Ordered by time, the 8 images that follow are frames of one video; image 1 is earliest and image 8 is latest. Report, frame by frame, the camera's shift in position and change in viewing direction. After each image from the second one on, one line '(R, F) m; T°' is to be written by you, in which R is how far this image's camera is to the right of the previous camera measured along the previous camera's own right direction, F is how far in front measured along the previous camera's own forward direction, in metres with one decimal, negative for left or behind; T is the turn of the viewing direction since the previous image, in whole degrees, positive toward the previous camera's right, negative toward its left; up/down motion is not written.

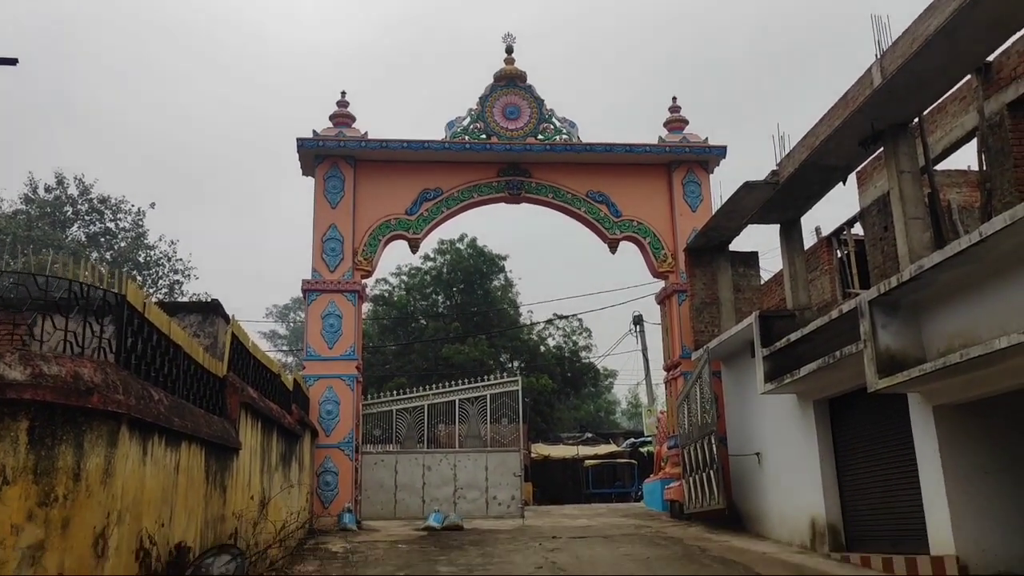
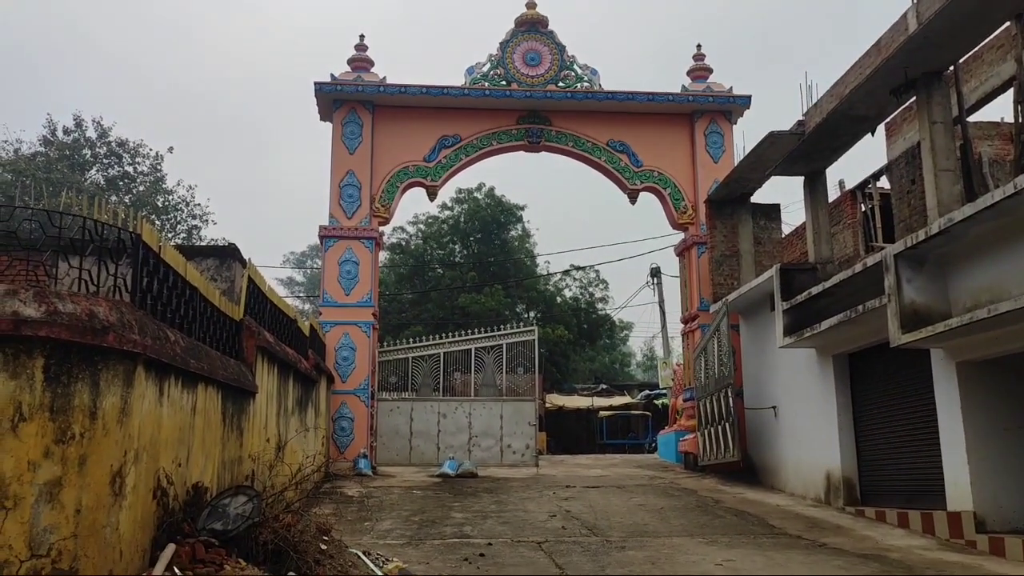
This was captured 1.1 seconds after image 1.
(0.0, +0.1) m; -1°
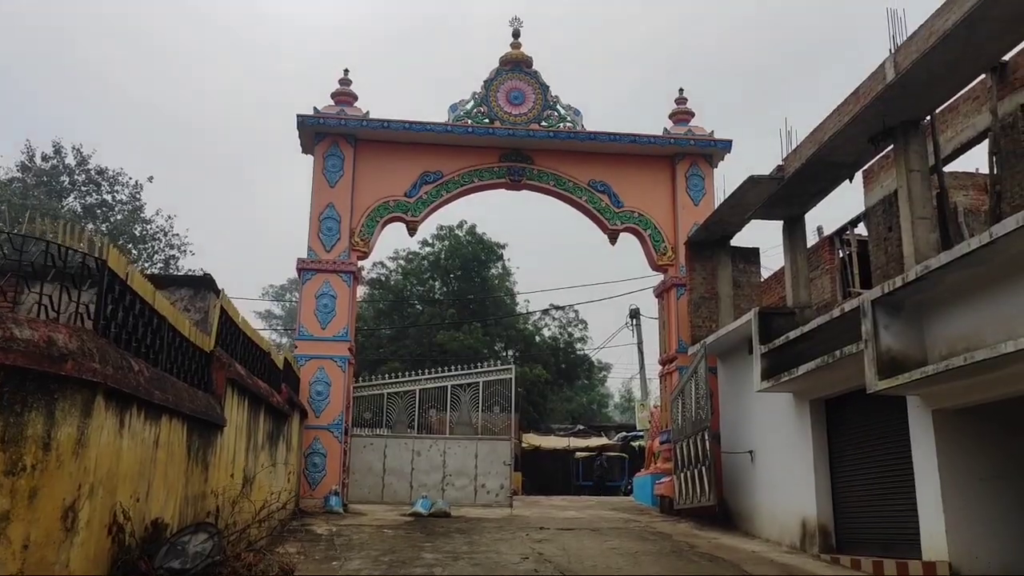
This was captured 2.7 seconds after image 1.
(0.0, +0.1) m; +1°
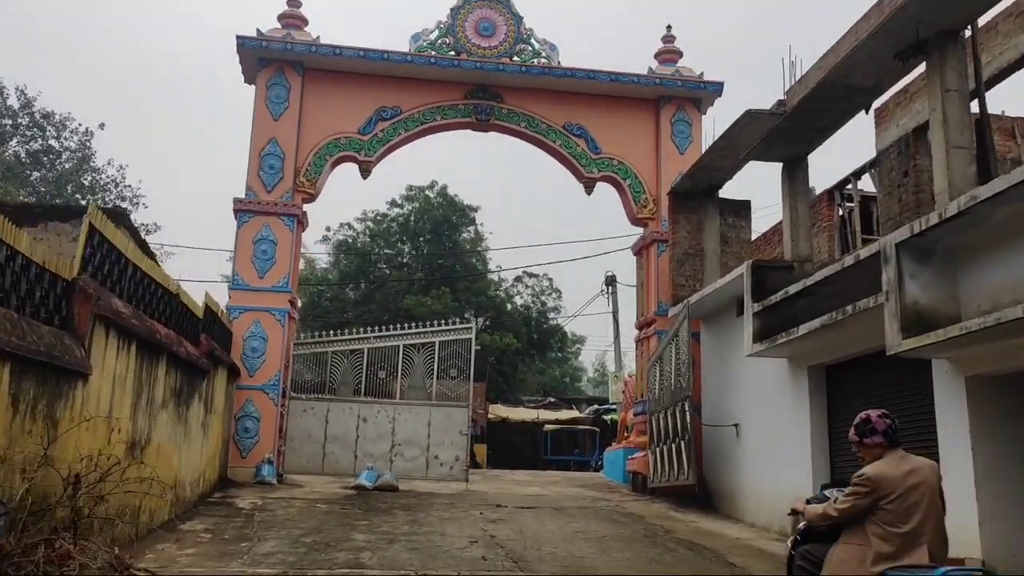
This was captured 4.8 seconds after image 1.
(+0.2, +1.3) m; +2°
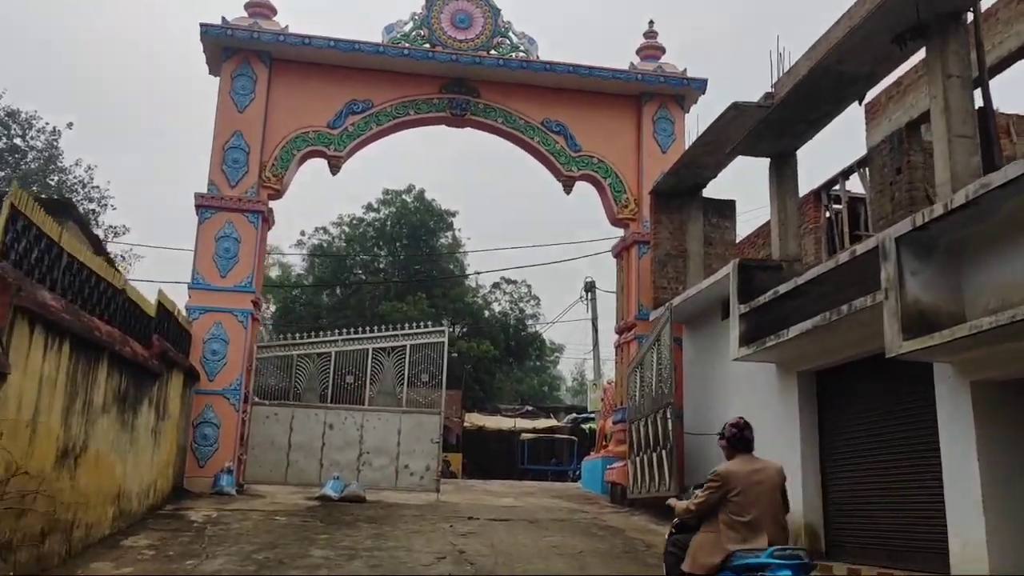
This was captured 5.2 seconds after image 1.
(+0.1, +0.5) m; +1°
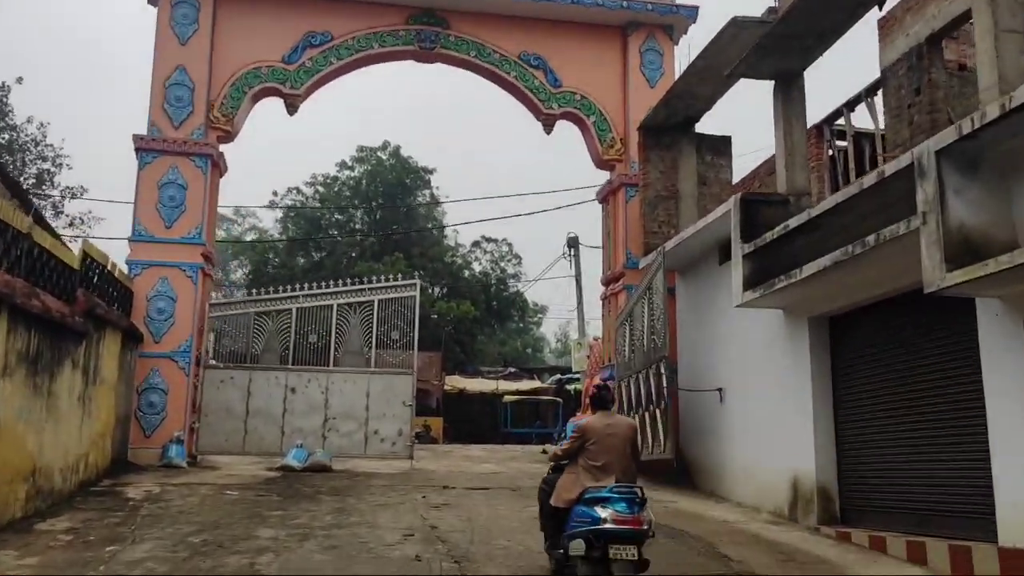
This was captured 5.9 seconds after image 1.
(+0.1, +0.9) m; +1°
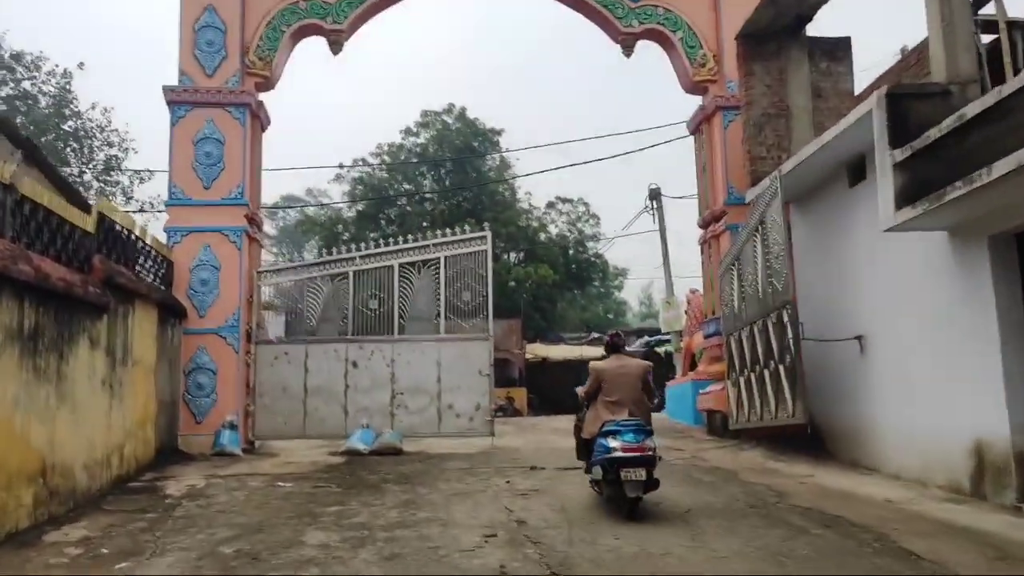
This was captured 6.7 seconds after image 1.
(-0.1, +1.2) m; -5°
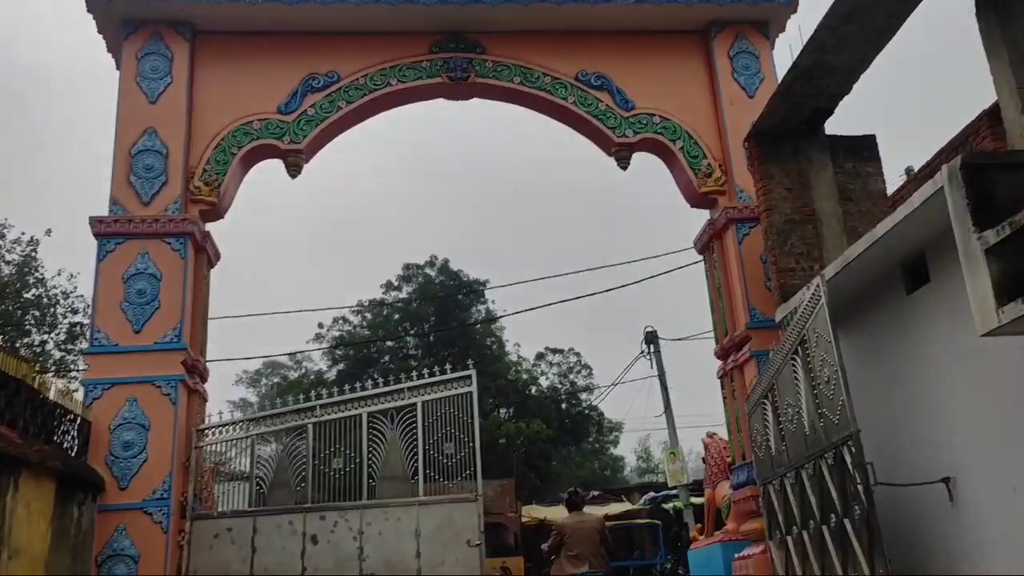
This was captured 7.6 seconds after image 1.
(0.0, +1.3) m; +1°
